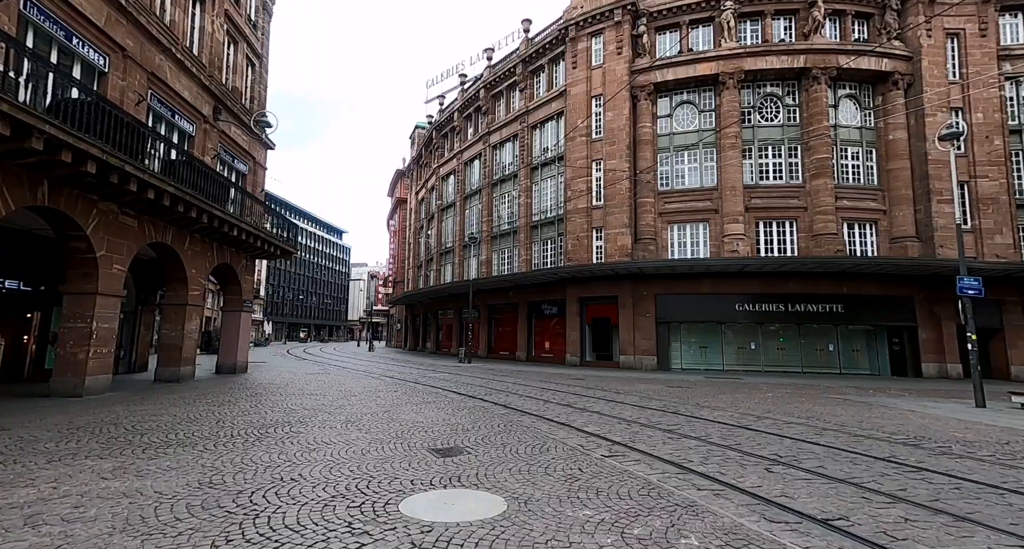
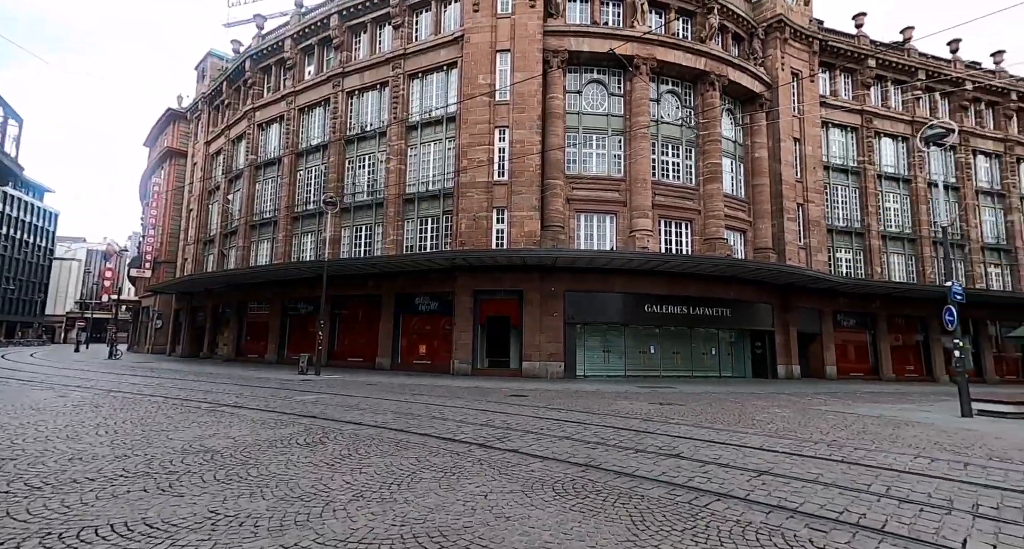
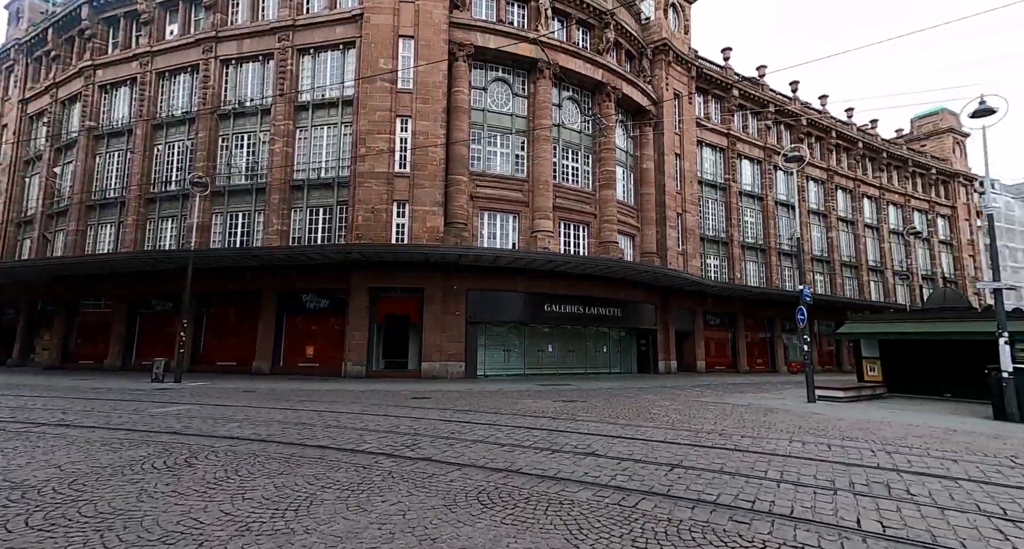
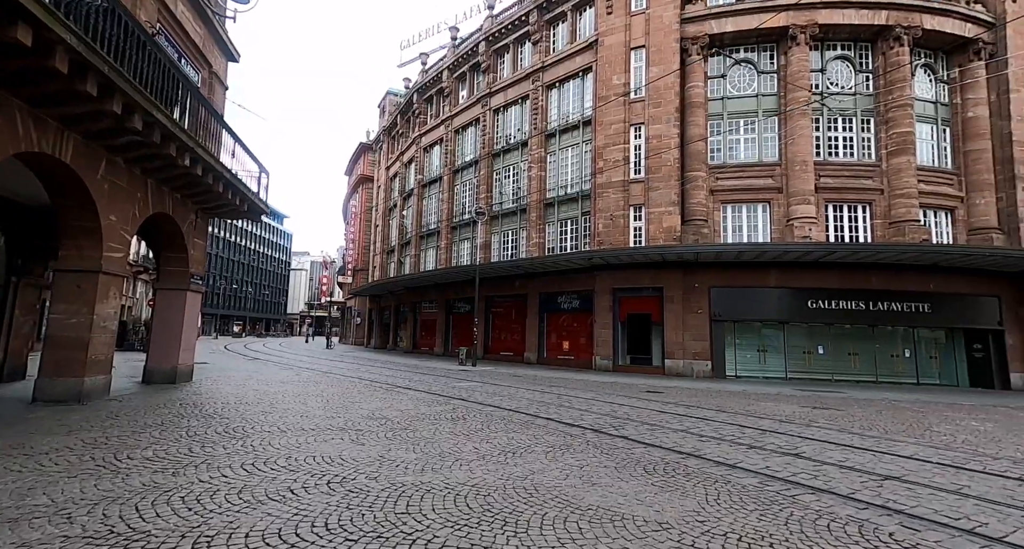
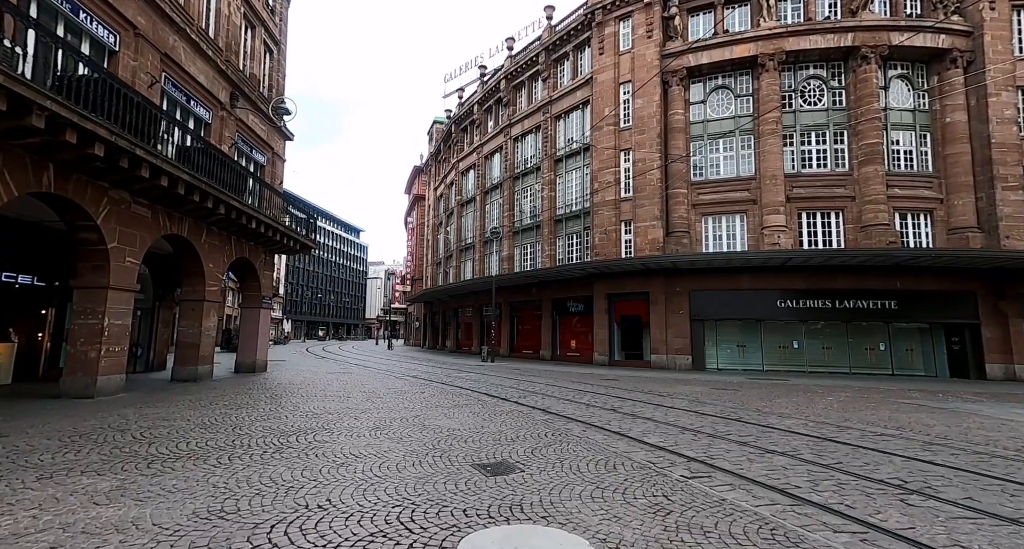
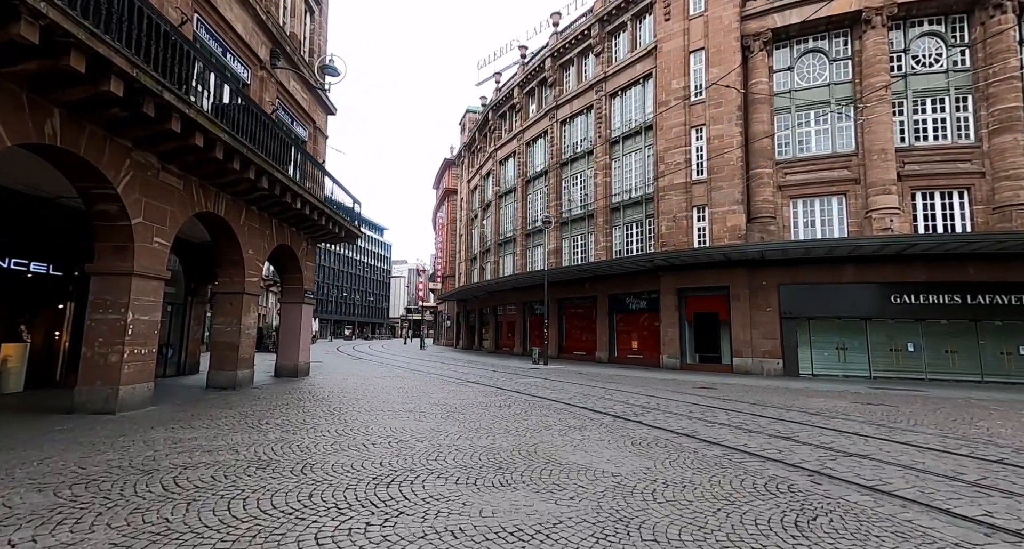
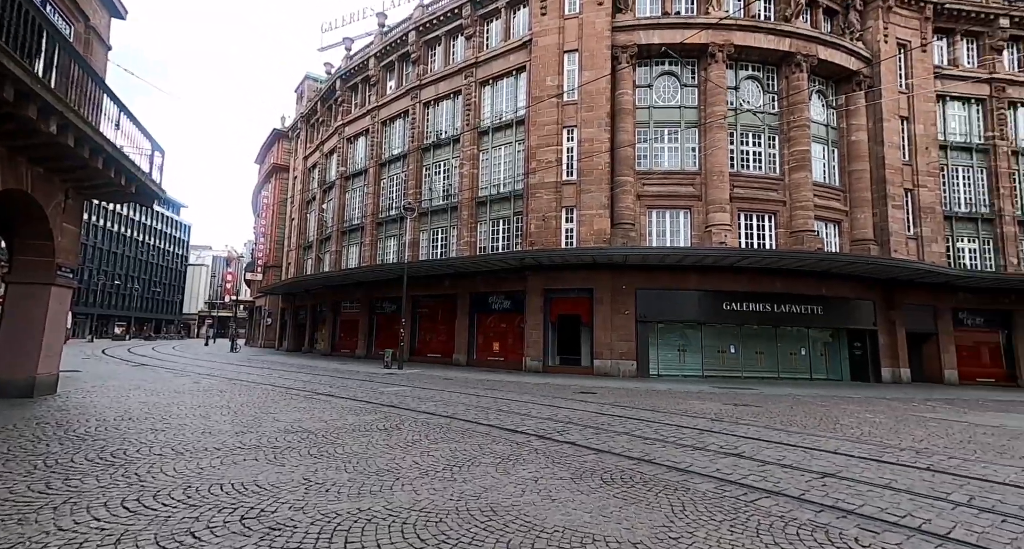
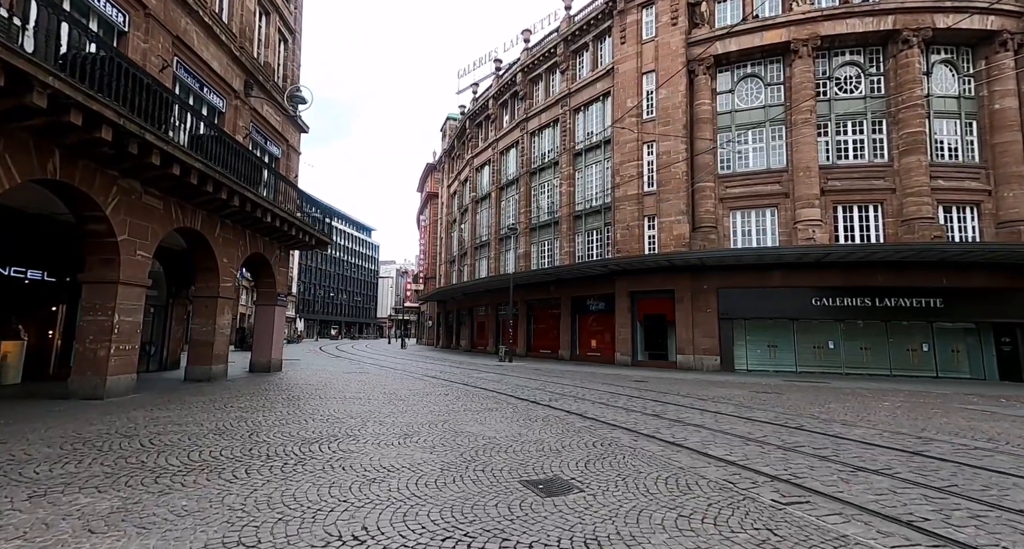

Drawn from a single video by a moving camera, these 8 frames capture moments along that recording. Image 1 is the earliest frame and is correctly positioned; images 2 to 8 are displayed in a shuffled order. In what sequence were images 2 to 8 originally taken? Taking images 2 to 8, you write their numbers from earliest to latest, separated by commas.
5, 8, 6, 4, 7, 2, 3
